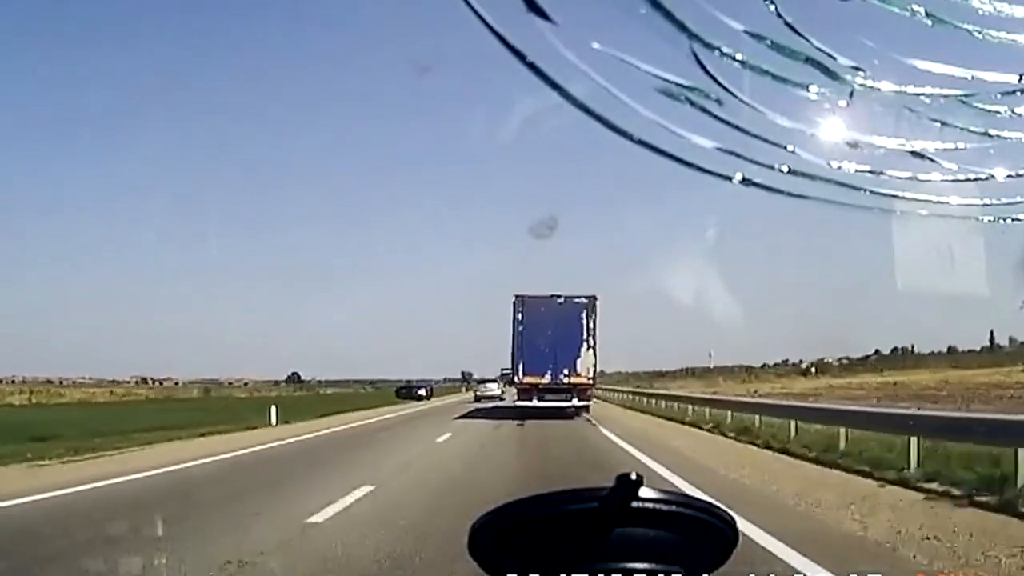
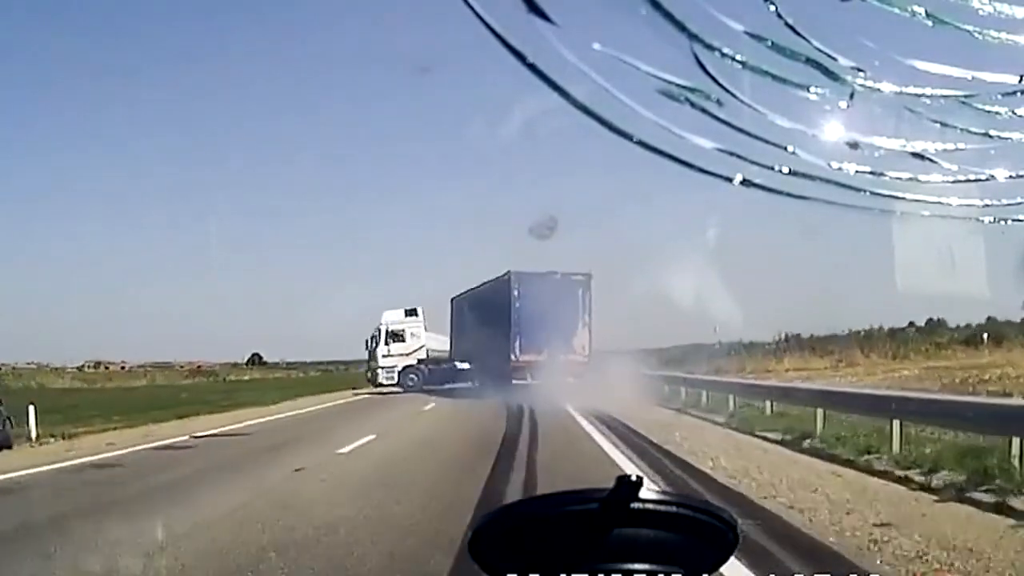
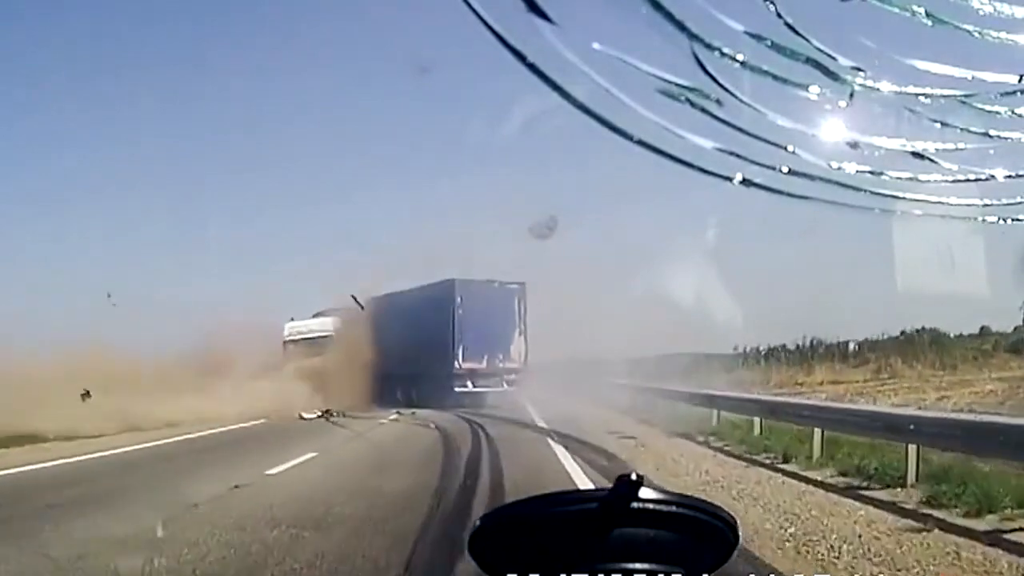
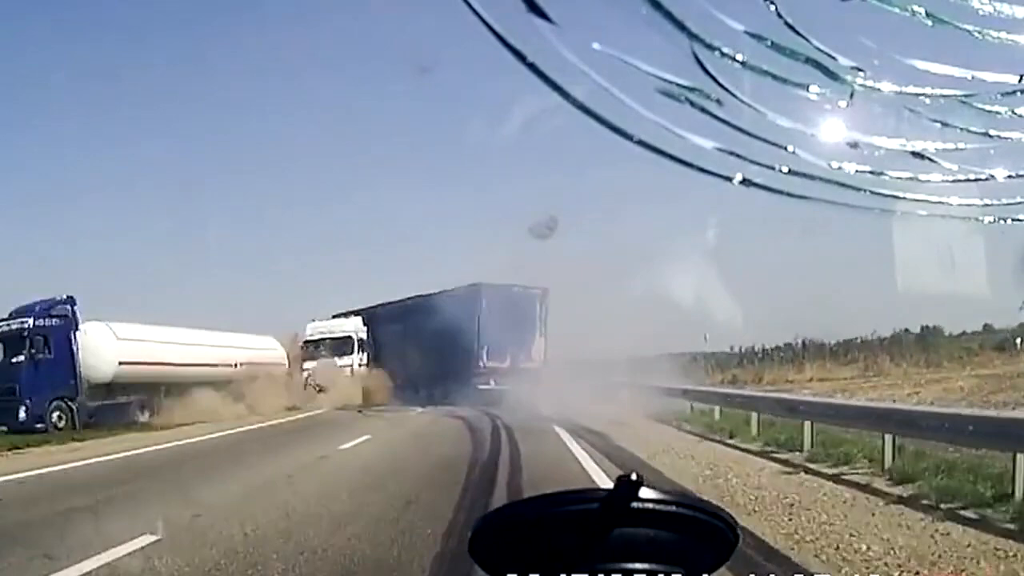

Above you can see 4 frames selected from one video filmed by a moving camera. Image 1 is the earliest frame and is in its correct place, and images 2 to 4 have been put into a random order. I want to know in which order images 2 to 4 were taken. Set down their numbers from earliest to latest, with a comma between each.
2, 4, 3
